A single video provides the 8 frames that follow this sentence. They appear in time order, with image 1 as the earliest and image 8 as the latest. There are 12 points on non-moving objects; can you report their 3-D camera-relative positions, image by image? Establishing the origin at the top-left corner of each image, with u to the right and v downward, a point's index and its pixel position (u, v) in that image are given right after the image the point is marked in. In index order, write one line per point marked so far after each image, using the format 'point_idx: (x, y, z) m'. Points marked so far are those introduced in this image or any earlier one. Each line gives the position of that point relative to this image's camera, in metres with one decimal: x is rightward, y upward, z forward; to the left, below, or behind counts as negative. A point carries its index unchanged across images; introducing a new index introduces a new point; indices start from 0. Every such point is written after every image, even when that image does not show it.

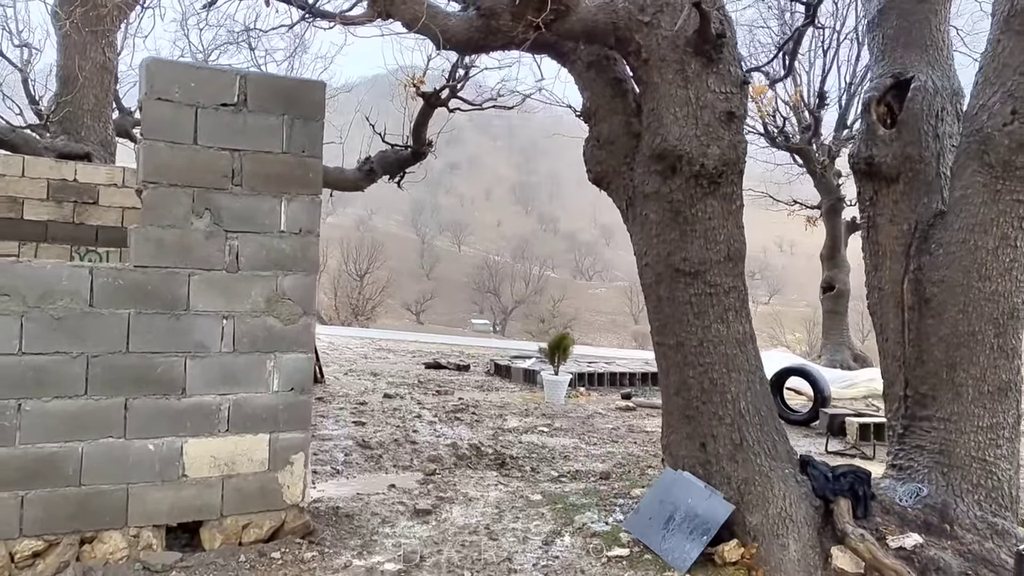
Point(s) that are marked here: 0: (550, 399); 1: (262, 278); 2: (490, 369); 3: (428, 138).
0: (+0.5, -1.3, +9.9) m
1: (-1.4, 0.0, +4.5) m
2: (-0.3, -1.3, +12.8) m
3: (-1.2, +2.2, +12.1) m
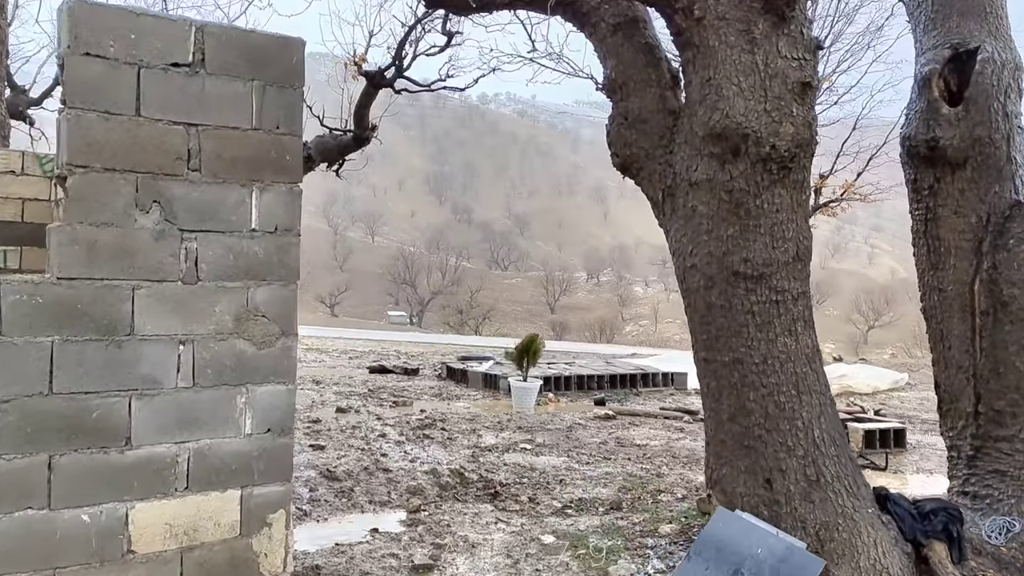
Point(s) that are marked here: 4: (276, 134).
0: (+0.1, -1.3, +9.0) m
1: (-1.2, 0.0, +3.5) m
2: (-1.0, -1.2, +11.9) m
3: (-1.9, +2.2, +11.0) m
4: (-1.0, +0.7, +3.6) m
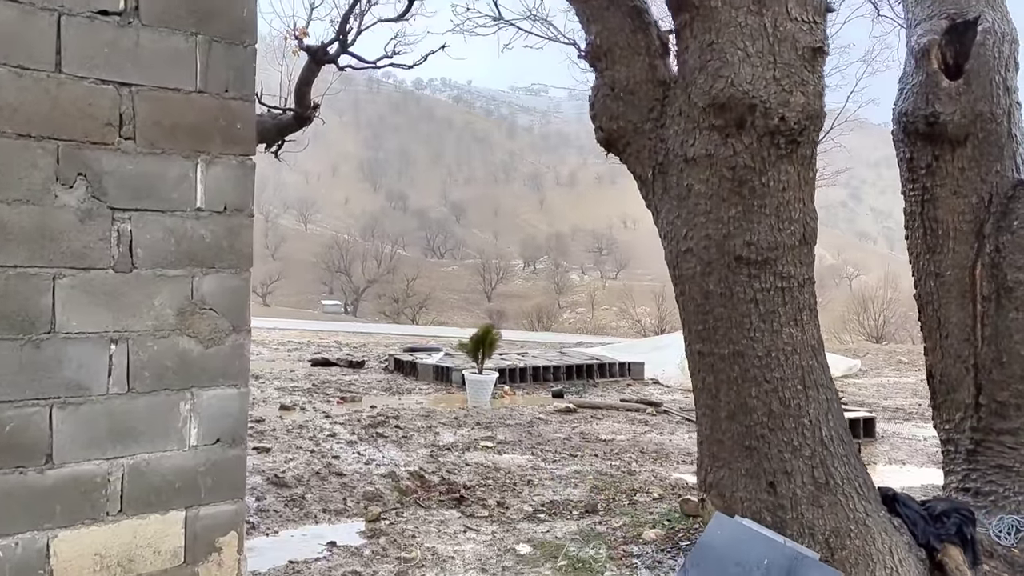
0: (-0.4, -1.2, +8.6) m
1: (-1.3, 0.0, +3.0) m
2: (-1.7, -1.1, +11.4) m
3: (-2.5, +2.3, +10.4) m
4: (-1.1, +0.7, +3.1) m
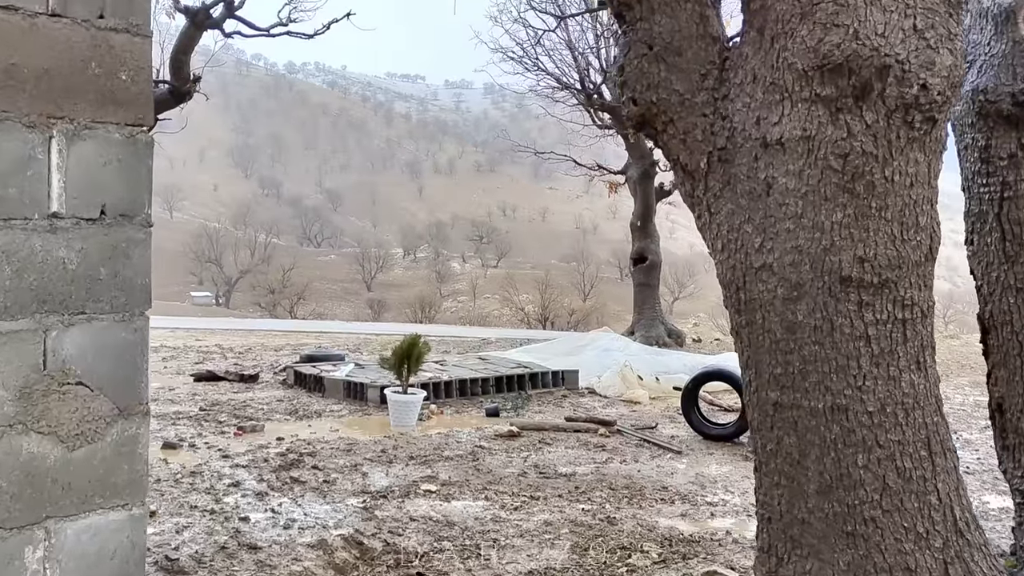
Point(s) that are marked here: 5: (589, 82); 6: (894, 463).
0: (-1.0, -1.2, +7.4) m
1: (-1.1, -0.1, +1.7) m
2: (-2.7, -1.1, +10.0) m
3: (-3.4, +2.3, +8.8) m
4: (-0.9, +0.6, +1.9) m
5: (+1.4, +3.8, +15.2) m
6: (+1.2, -0.6, +2.7) m
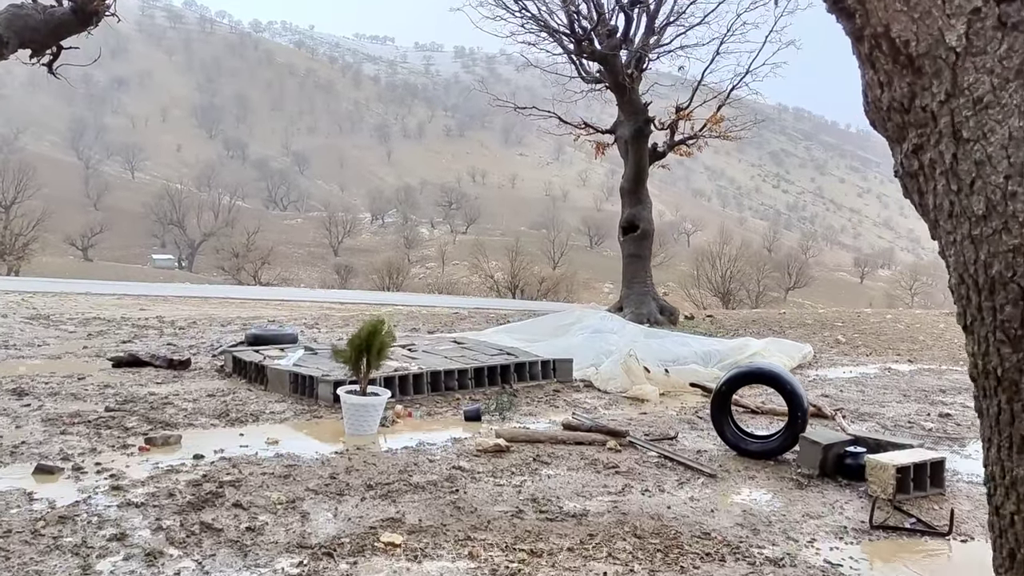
0: (-1.1, -1.0, +5.9) m
1: (-0.9, -0.2, +0.2) m
2: (-2.9, -0.8, +8.4) m
3: (-3.5, +2.5, +7.0) m
4: (-0.8, +0.5, +0.3) m
5: (+1.1, +4.2, +13.5) m
6: (+1.3, -0.6, +1.2) m
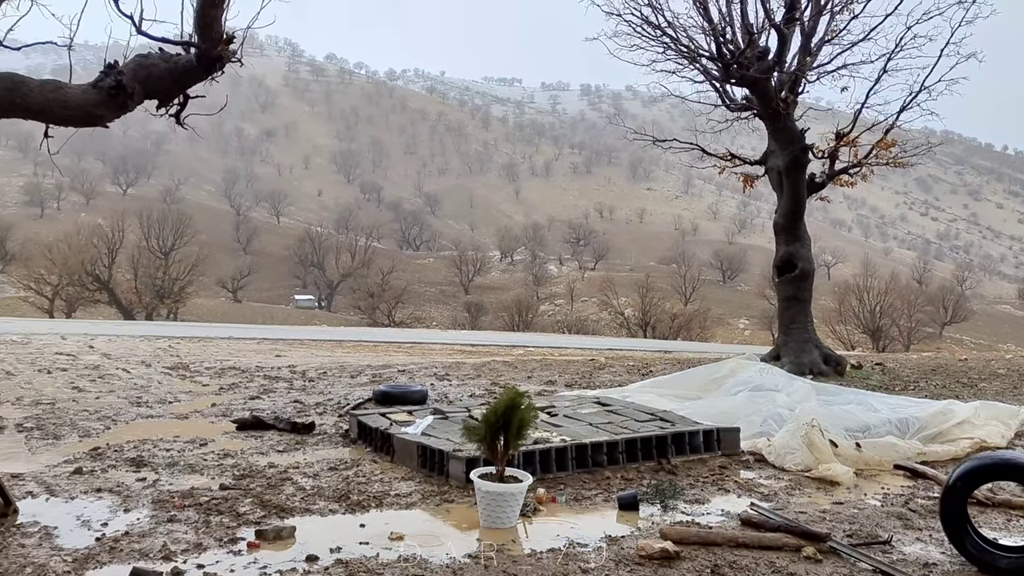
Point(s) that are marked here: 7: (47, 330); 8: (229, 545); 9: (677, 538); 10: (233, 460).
0: (-0.1, -1.4, +5.0) m
1: (-0.8, -0.3, -0.7) m
2: (-1.5, -1.3, +7.7) m
3: (-2.3, +2.1, +6.6) m
4: (-0.7, +0.4, -0.6) m
5: (+3.2, +3.5, +12.4) m
6: (+1.6, -0.8, 0.0) m
7: (-10.8, -1.0, +19.4) m
8: (-1.5, -1.4, +4.7) m
9: (+1.0, -1.4, +4.8) m
10: (-2.2, -1.4, +6.7) m
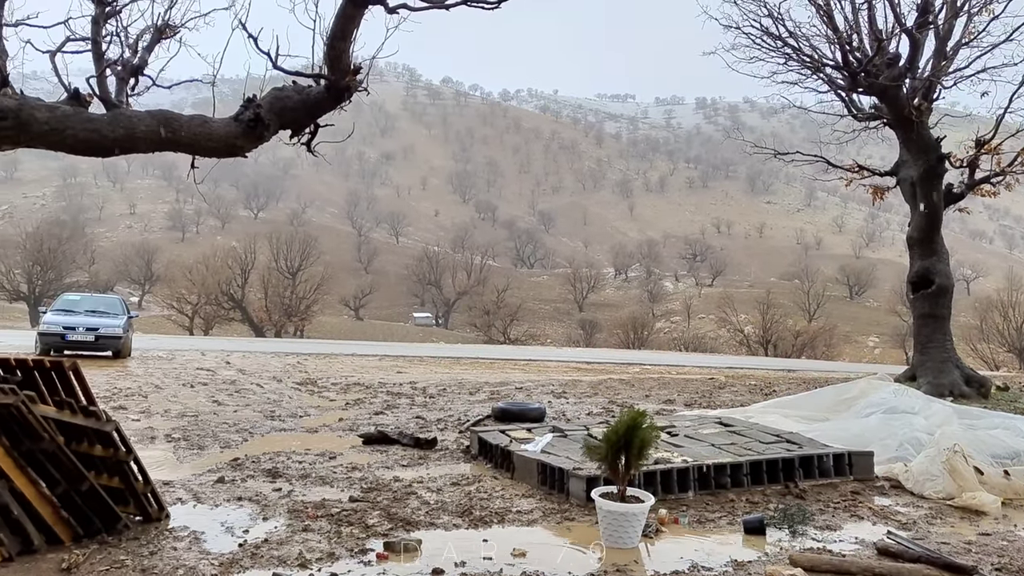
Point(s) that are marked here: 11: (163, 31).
0: (+0.6, -1.5, +4.9) m
1: (-0.9, -0.3, -0.5) m
2: (-0.4, -1.5, +7.8) m
3: (-1.3, +1.9, +7.0) m
4: (-0.7, +0.4, -0.4) m
5: (+4.9, +3.3, +12.0) m
6: (+1.6, -0.8, -0.2) m
7: (-8.0, -1.4, +20.7) m
8: (-0.8, -1.5, +4.9) m
9: (+1.6, -1.5, +4.6) m
10: (-1.2, -1.5, +7.0) m
11: (-3.7, +2.7, +8.8) m
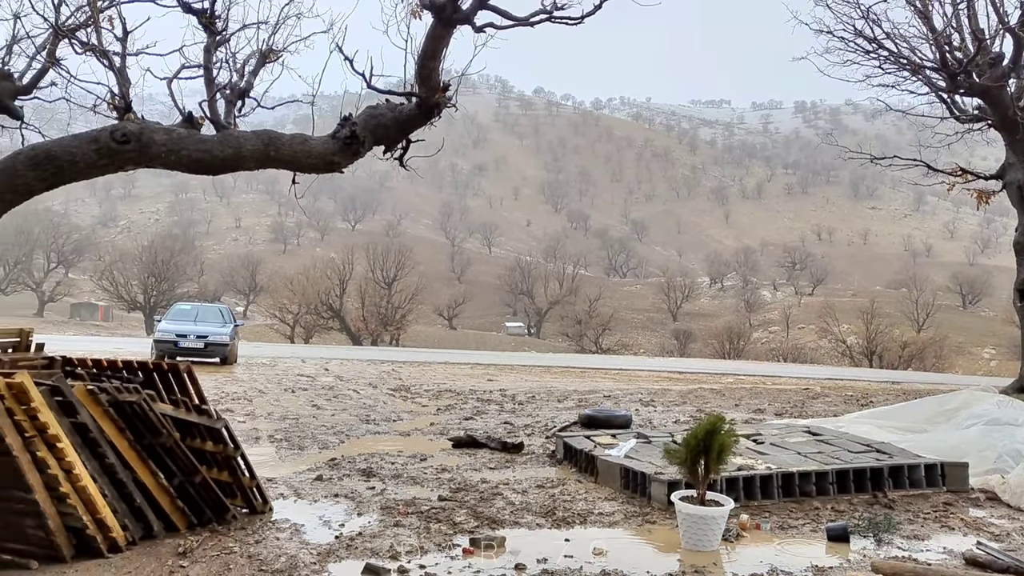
0: (+1.1, -1.6, +5.0) m
1: (-1.0, -0.3, -0.2) m
2: (+0.4, -1.6, +8.0) m
3: (-0.6, +1.8, +7.3) m
4: (-0.8, +0.4, -0.1) m
5: (+6.1, +3.2, +11.6) m
6: (+1.5, -0.7, -0.2) m
7: (-5.8, -1.7, +21.6) m
8: (-0.4, -1.6, +5.1) m
9: (+2.1, -1.6, +4.6) m
10: (-0.5, -1.6, +7.2) m
11: (-2.8, +2.6, +9.4) m
